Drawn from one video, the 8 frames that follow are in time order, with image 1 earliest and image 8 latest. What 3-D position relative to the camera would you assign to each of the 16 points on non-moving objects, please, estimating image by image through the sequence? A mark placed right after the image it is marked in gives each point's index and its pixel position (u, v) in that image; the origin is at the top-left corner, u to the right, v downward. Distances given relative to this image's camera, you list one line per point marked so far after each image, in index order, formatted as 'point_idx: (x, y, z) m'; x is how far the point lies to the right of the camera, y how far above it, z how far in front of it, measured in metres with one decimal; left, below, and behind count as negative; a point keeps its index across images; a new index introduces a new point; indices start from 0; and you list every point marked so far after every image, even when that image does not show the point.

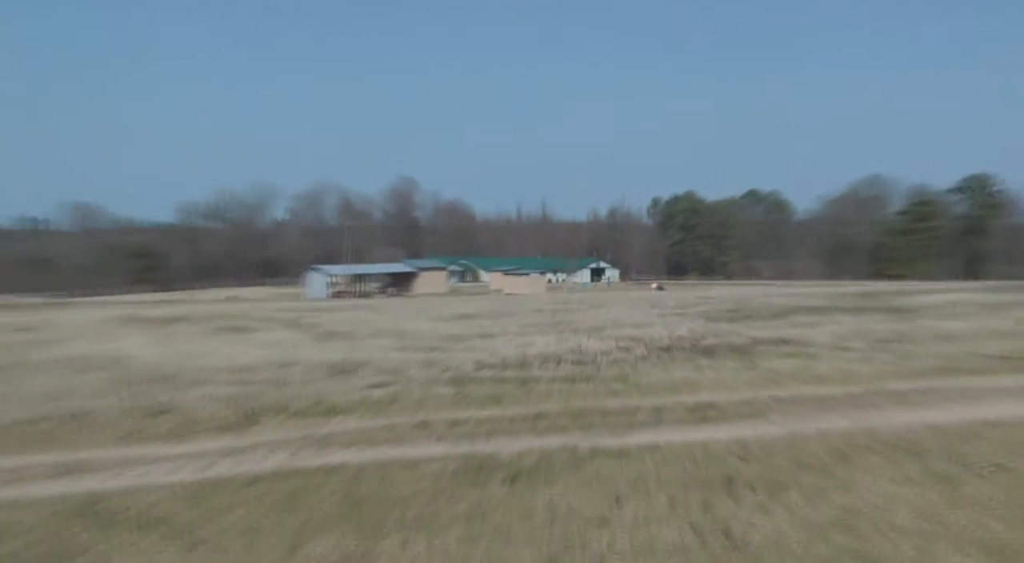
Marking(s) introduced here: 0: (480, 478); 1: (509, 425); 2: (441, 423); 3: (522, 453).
0: (-0.2, -1.8, +7.8) m
1: (0.0, -1.7, +9.2) m
2: (-0.7, -1.7, +9.8) m
3: (+0.1, -1.7, +8.4) m
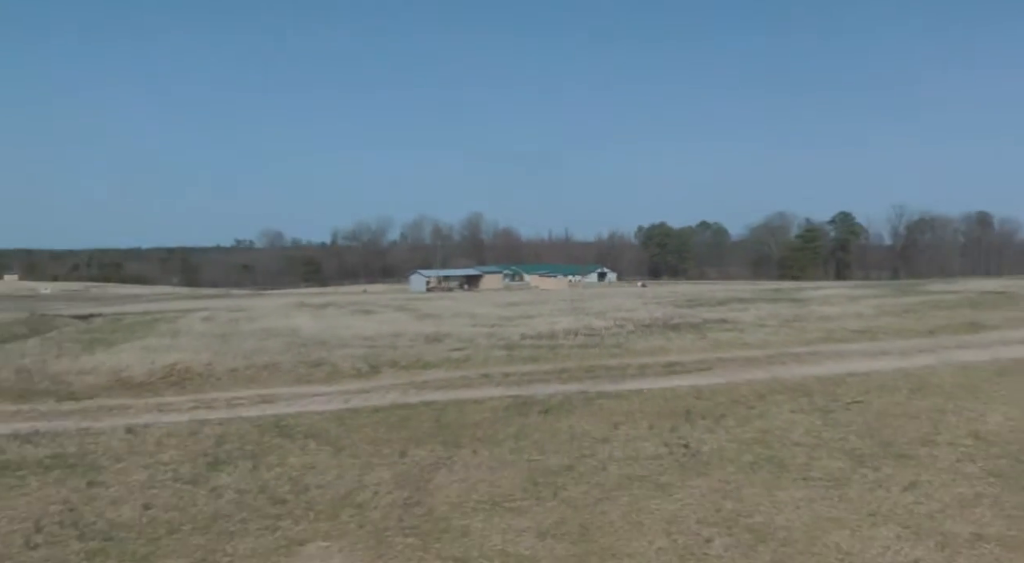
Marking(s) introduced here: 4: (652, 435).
0: (+0.2, -1.8, +12.0) m
1: (+0.5, -1.7, +13.4) m
2: (-0.1, -1.7, +14.0) m
3: (+0.6, -1.7, +12.6) m
4: (+1.8, -1.9, +10.6) m
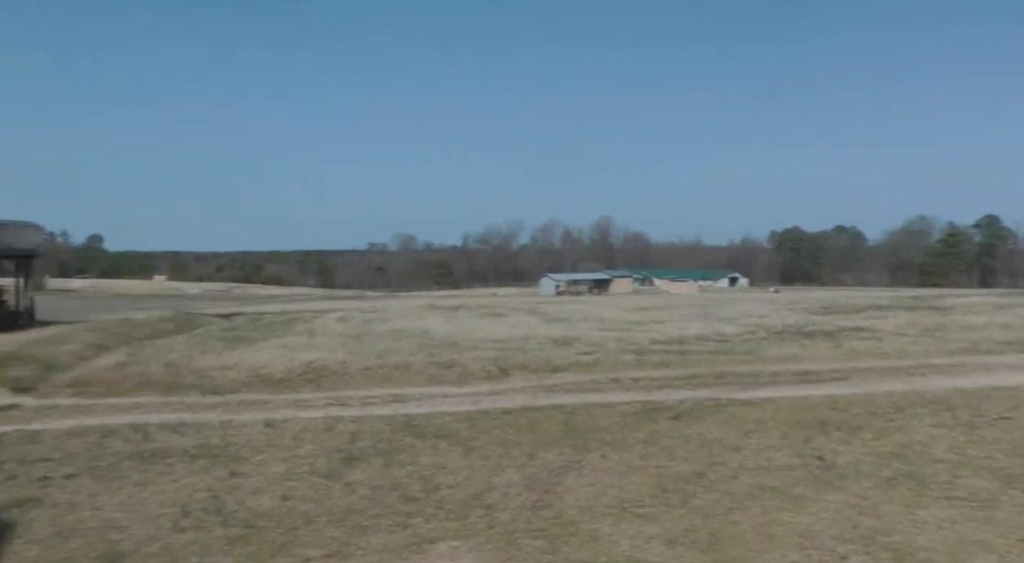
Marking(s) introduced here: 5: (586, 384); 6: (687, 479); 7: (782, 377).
0: (+2.0, -1.9, +11.9) m
1: (+2.5, -1.7, +13.2) m
2: (+1.9, -1.7, +13.9) m
3: (+2.5, -1.8, +12.4) m
4: (+3.3, -2.0, +10.3) m
5: (+1.4, -1.7, +14.5) m
6: (+2.0, -2.2, +9.3) m
7: (+4.4, -1.5, +13.7) m
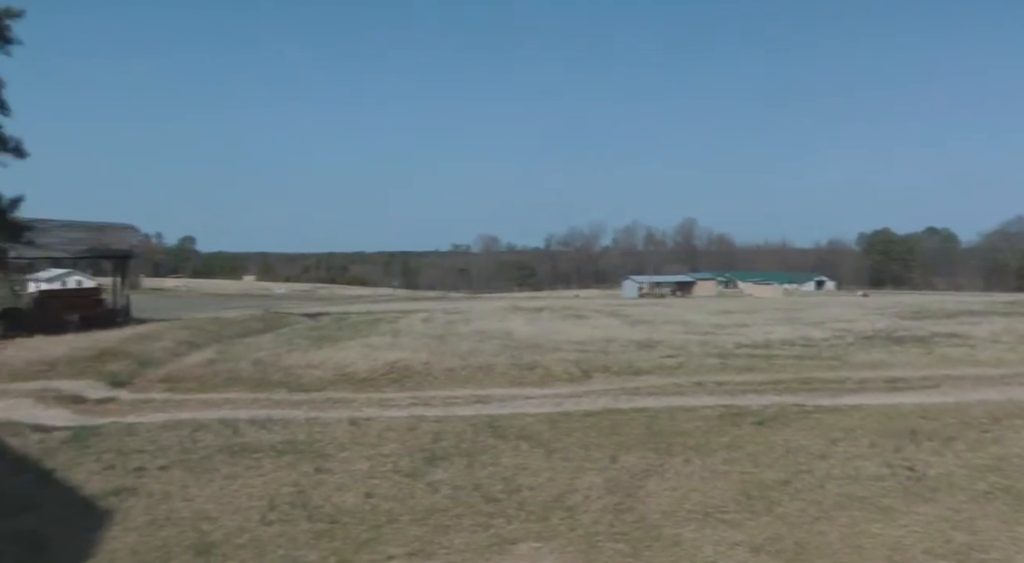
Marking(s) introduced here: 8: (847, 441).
0: (+3.1, -1.9, +11.7) m
1: (+3.7, -1.8, +12.9) m
2: (+3.2, -1.8, +13.7) m
3: (+3.6, -1.8, +12.1) m
4: (+4.2, -2.0, +10.0) m
5: (+2.7, -1.8, +14.3) m
6: (+2.8, -2.2, +9.1) m
7: (+5.6, -1.6, +13.3) m
8: (+4.1, -2.0, +10.5) m
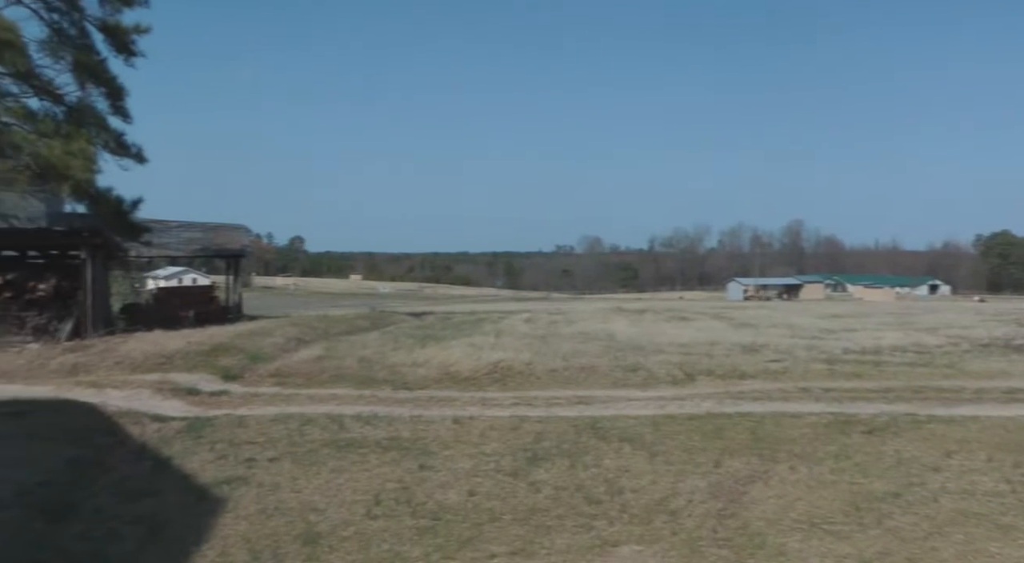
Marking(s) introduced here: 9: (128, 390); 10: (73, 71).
0: (+4.3, -2.0, +11.3) m
1: (+5.1, -1.8, +12.4) m
2: (+4.7, -1.8, +13.2) m
3: (+4.9, -1.9, +11.7) m
4: (+5.3, -2.1, +9.4) m
5: (+4.3, -1.8, +13.9) m
6: (+3.8, -2.2, +8.7) m
7: (+7.0, -1.7, +12.5) m
8: (+5.2, -2.0, +10.0) m
9: (-6.3, -1.8, +14.3) m
10: (-9.2, +4.5, +18.1) m
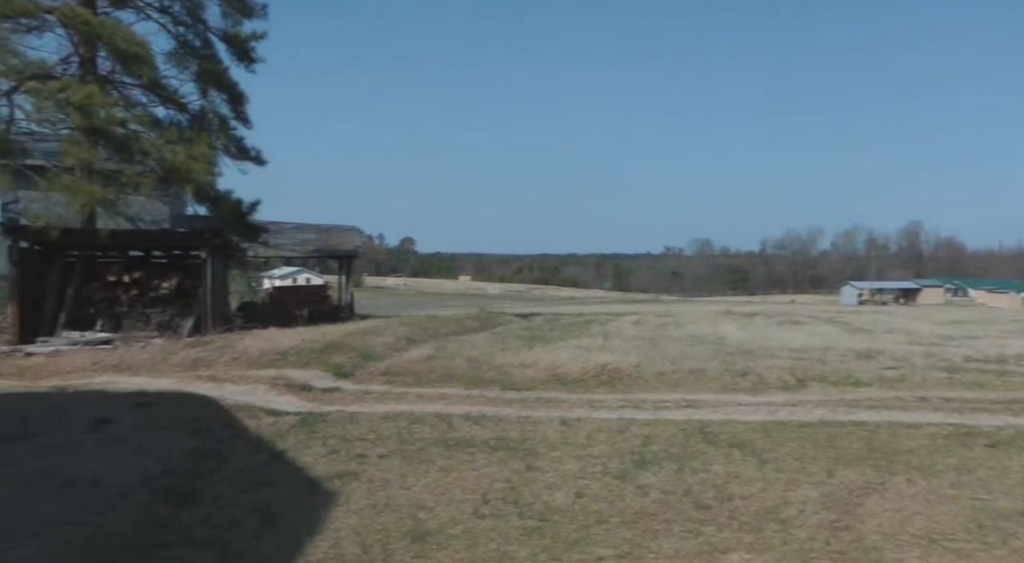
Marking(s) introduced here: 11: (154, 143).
0: (+5.5, -2.0, +10.7) m
1: (+6.4, -1.9, +11.7) m
2: (+6.1, -1.9, +12.6) m
3: (+6.2, -1.9, +11.0) m
4: (+6.2, -2.1, +8.7) m
5: (+5.8, -1.9, +13.3) m
6: (+4.7, -2.3, +8.2) m
7: (+8.4, -1.7, +11.6) m
8: (+6.3, -2.1, +9.3) m
9: (-4.7, -1.8, +14.9) m
10: (-7.0, +4.5, +19.1) m
11: (-7.4, +2.9, +17.7) m
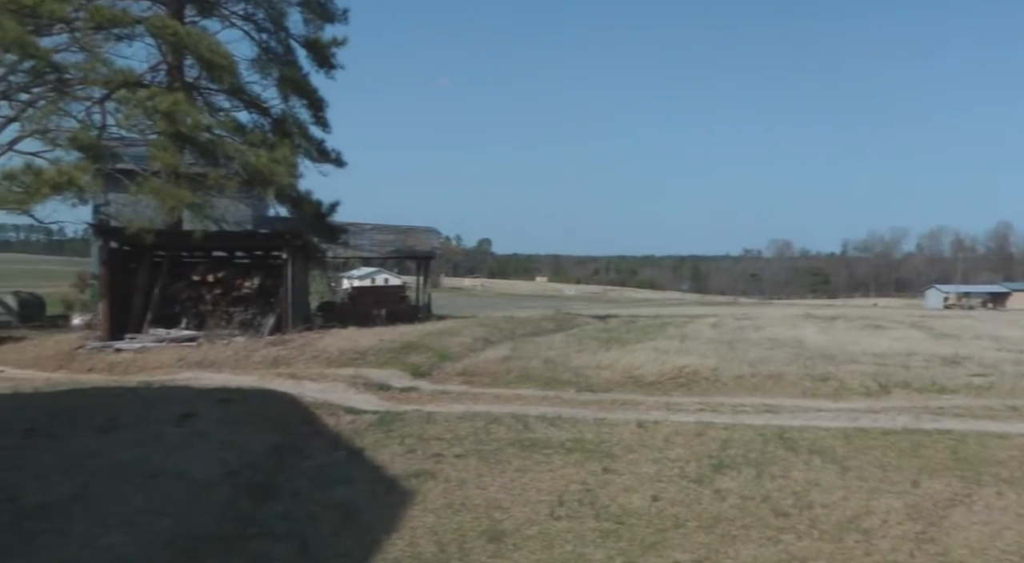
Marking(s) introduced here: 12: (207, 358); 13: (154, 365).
0: (+6.3, -2.1, +10.2) m
1: (+7.3, -2.0, +11.2) m
2: (+7.1, -2.0, +12.0) m
3: (+7.0, -2.0, +10.5) m
4: (+6.8, -2.2, +8.2) m
5: (+6.8, -1.9, +12.8) m
6: (+5.2, -2.3, +7.8) m
7: (+9.2, -1.8, +10.9) m
8: (+6.9, -2.1, +8.7) m
9: (-3.5, -1.8, +15.3) m
10: (-5.4, +4.5, +19.7) m
11: (-6.0, +2.9, +18.3) m
12: (-6.3, -1.6, +17.6) m
13: (-7.2, -1.7, +17.1) m
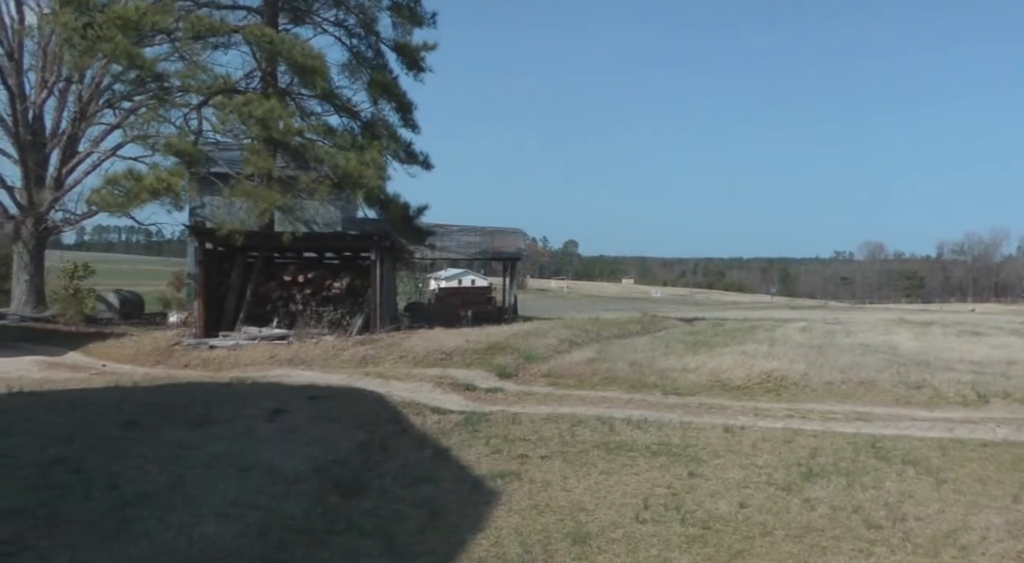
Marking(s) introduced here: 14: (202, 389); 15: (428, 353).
0: (+7.1, -2.1, +9.7) m
1: (+8.2, -2.0, +10.6) m
2: (+8.0, -2.0, +11.5) m
3: (+7.8, -2.1, +9.9) m
4: (+7.5, -2.3, +7.7) m
5: (+7.8, -2.0, +12.3) m
6: (+5.8, -2.4, +7.5) m
7: (+10.1, -1.9, +10.1) m
8: (+7.6, -2.2, +8.2) m
9: (-2.2, -1.9, +15.7) m
10: (-3.7, +4.5, +20.3) m
11: (-4.3, +2.9, +19.0) m
12: (-4.8, -1.6, +18.3) m
13: (-5.7, -1.7, +17.9) m
14: (-5.3, -1.8, +14.2) m
15: (-2.2, -1.5, +18.5) m
